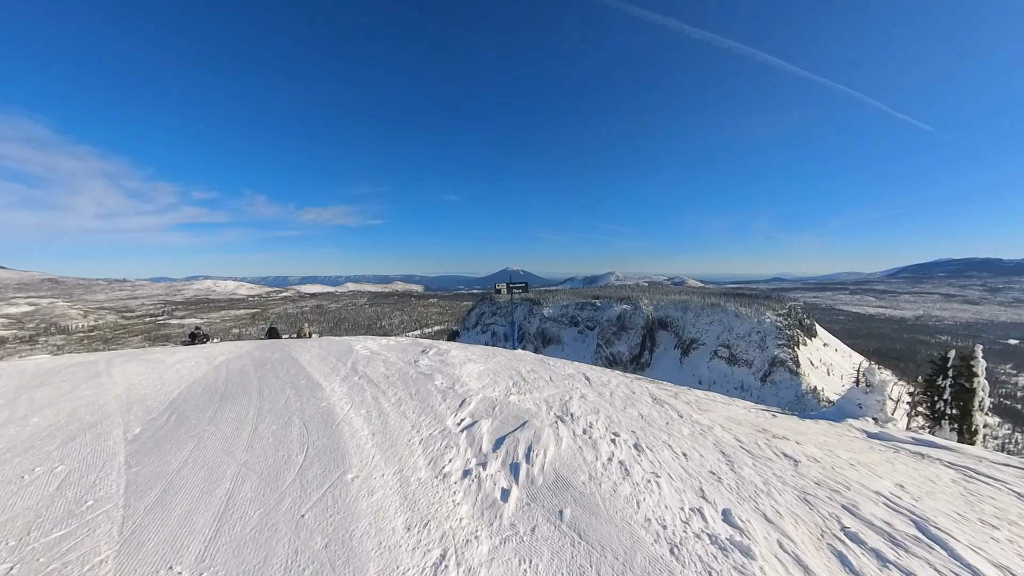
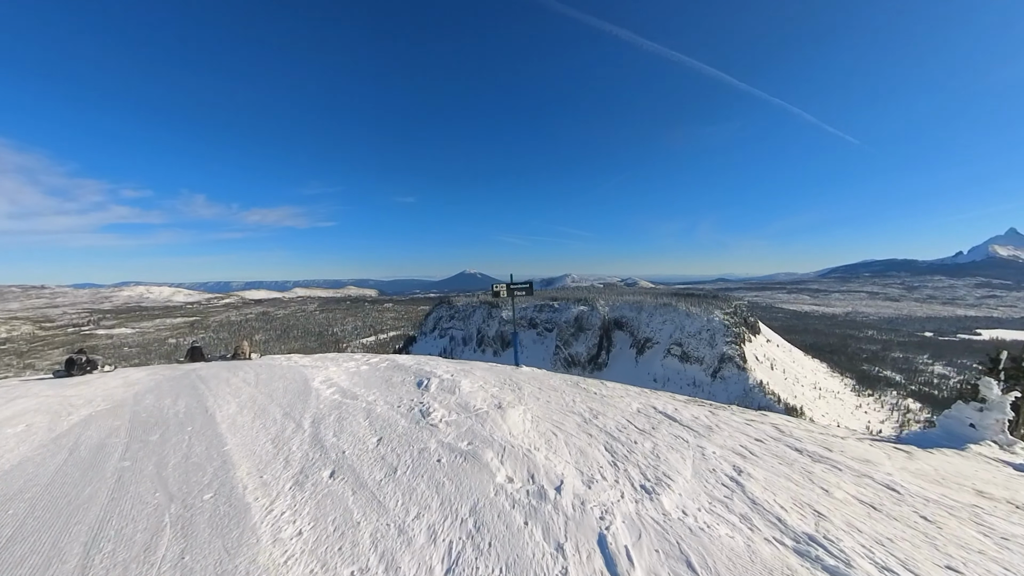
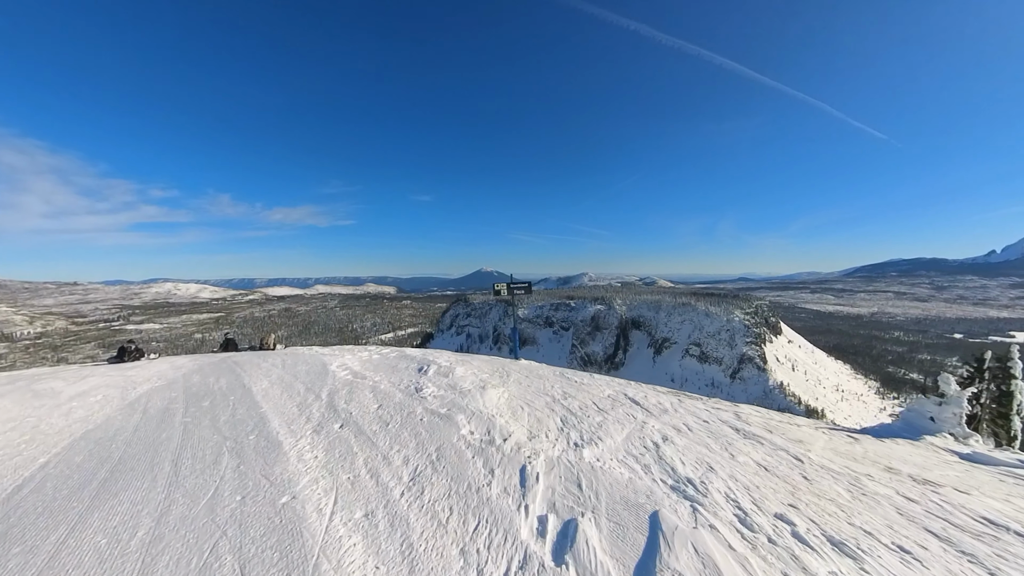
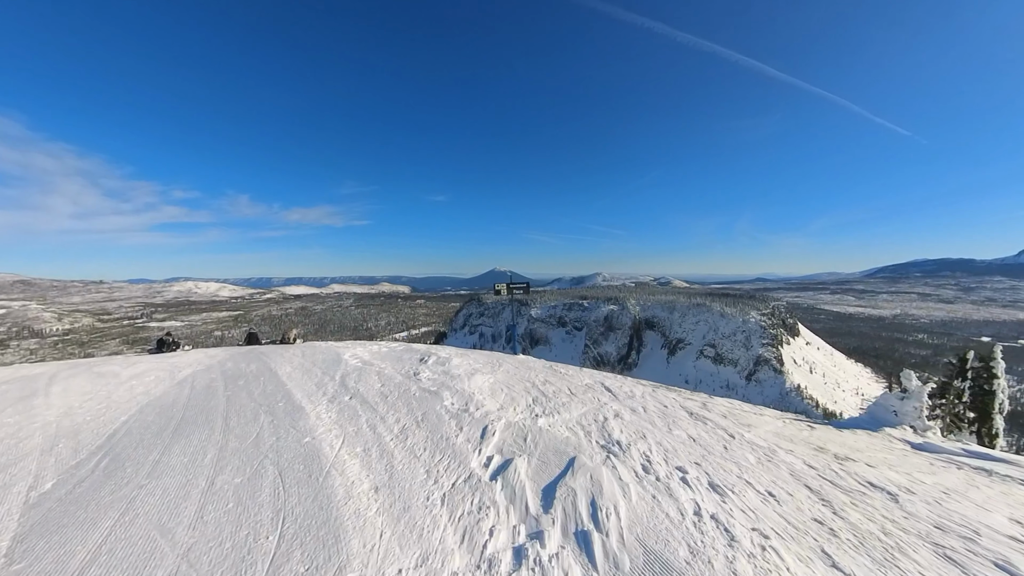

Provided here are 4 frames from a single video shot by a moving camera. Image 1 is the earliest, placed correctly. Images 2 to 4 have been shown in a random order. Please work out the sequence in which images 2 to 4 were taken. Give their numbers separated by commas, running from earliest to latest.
4, 3, 2
